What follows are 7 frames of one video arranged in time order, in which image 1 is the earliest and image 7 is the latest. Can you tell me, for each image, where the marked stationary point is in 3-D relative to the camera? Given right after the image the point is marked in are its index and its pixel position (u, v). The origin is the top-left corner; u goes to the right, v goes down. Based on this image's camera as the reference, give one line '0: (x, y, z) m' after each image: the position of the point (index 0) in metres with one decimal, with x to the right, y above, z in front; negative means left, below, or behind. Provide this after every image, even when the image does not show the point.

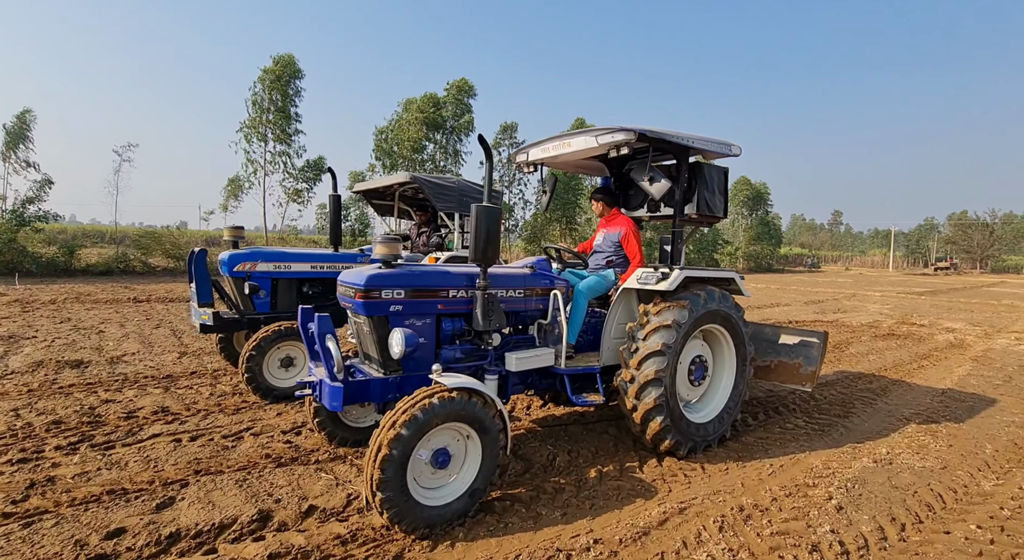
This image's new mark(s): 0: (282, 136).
0: (-6.1, +3.7, +14.7) m
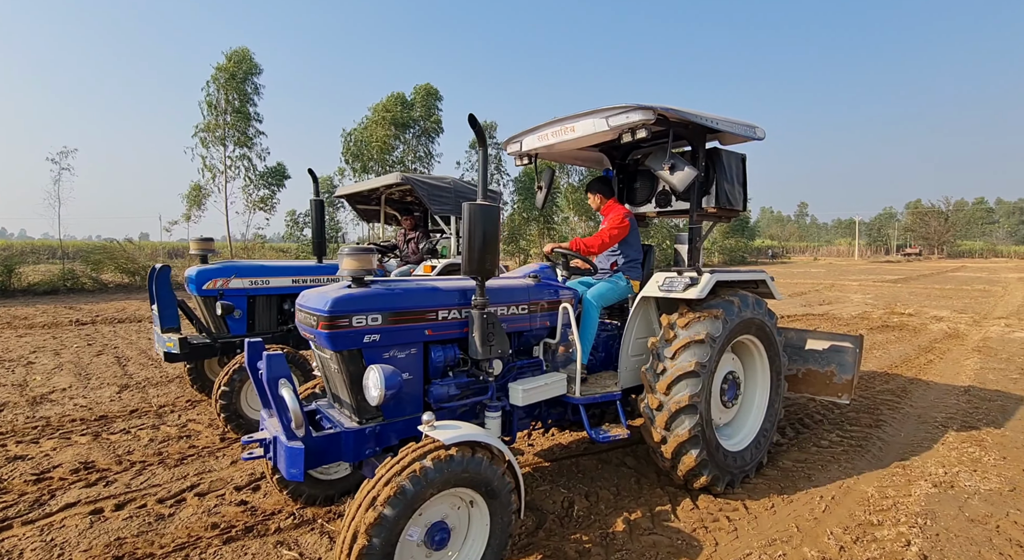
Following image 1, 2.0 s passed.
0: (-6.8, +3.4, +13.7) m
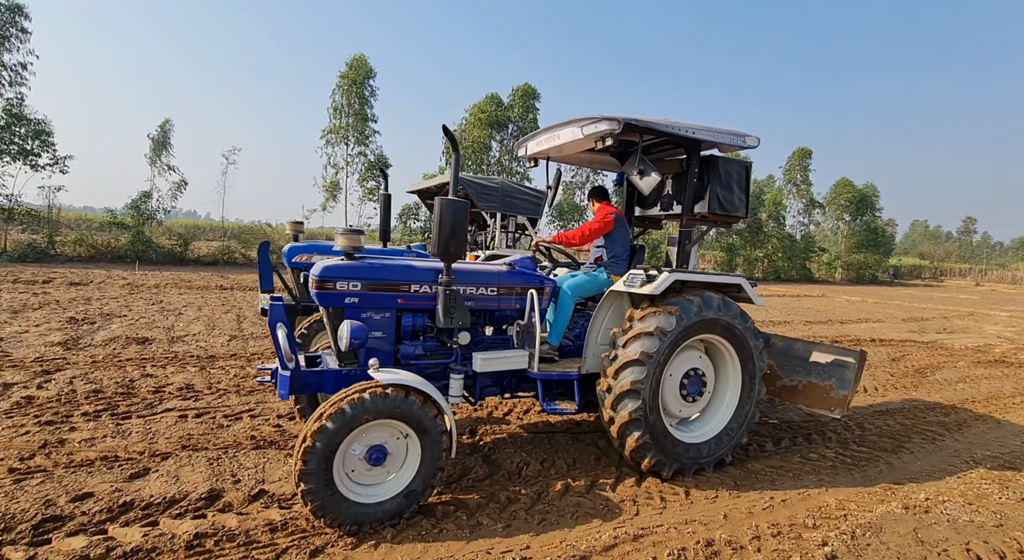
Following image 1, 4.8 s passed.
0: (-4.1, +3.9, +15.4) m
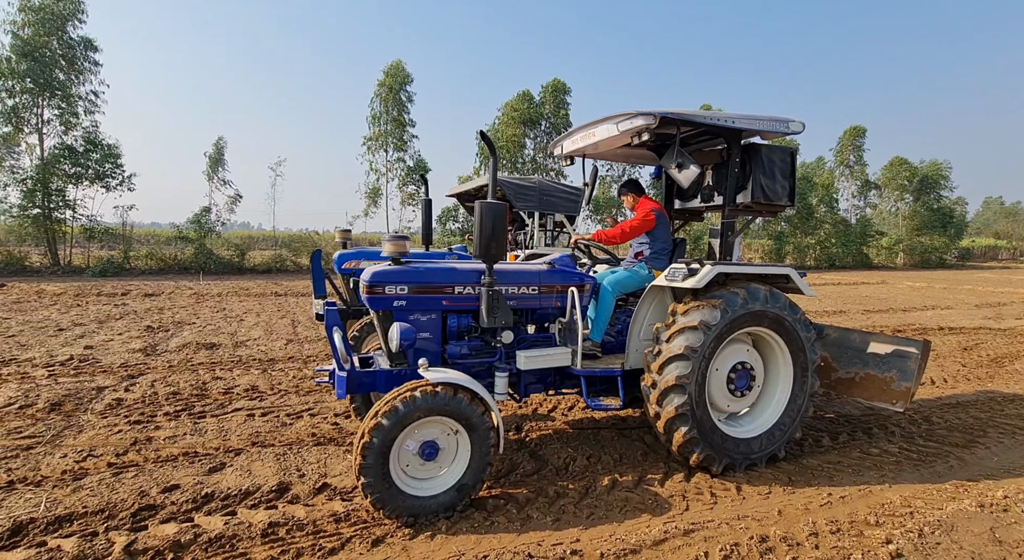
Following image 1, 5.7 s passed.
0: (-3.0, +3.8, +15.8) m
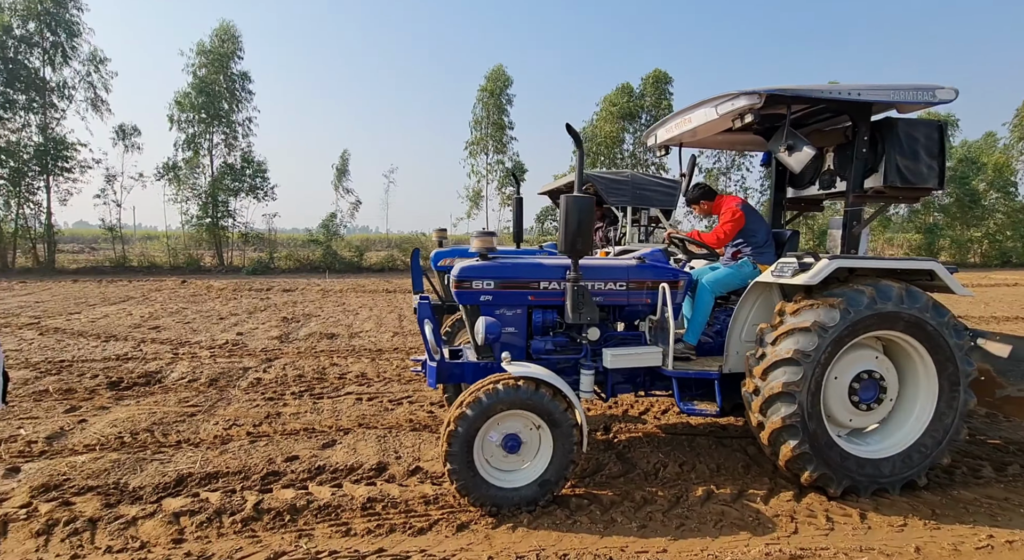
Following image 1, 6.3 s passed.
0: (-0.3, +3.7, +16.0) m
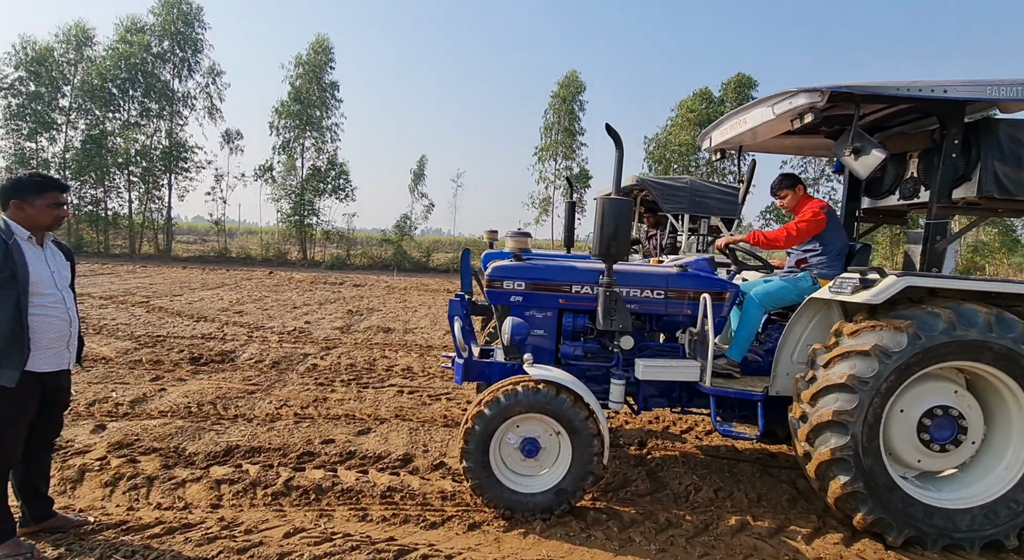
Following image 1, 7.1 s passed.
0: (+1.8, +3.5, +15.8) m
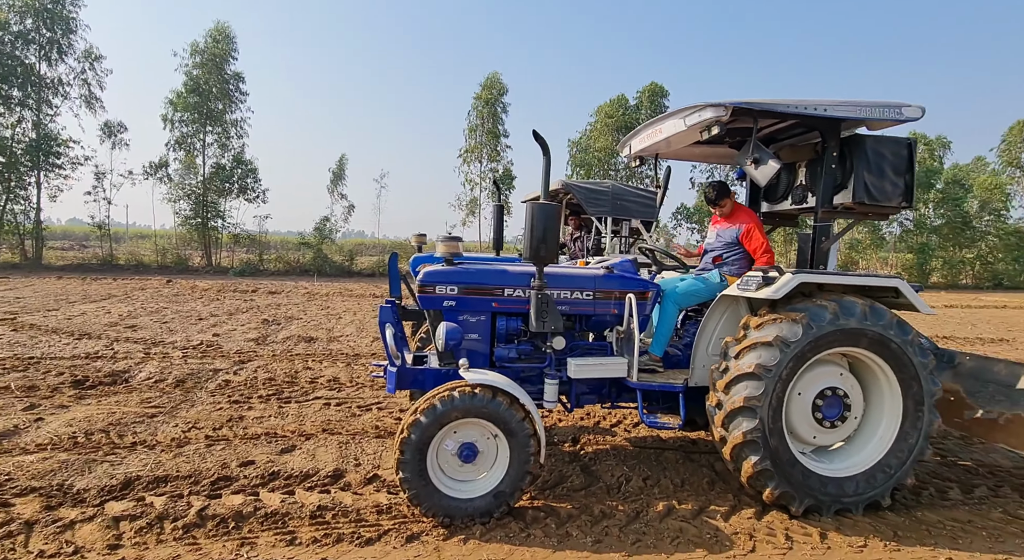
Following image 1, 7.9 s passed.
0: (-0.5, +3.5, +16.0) m
